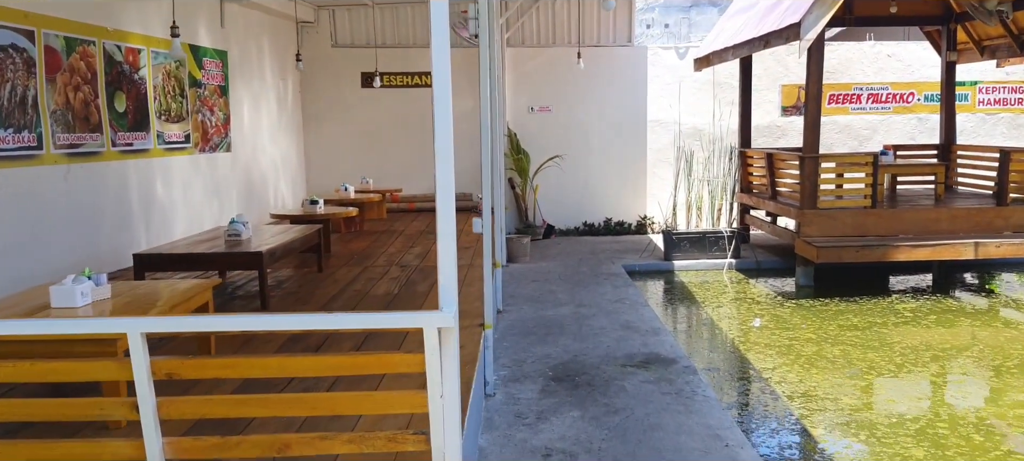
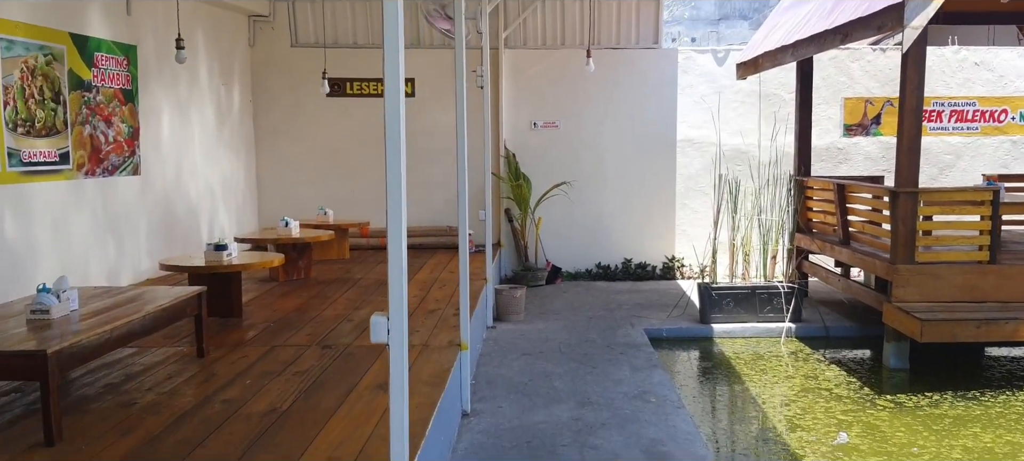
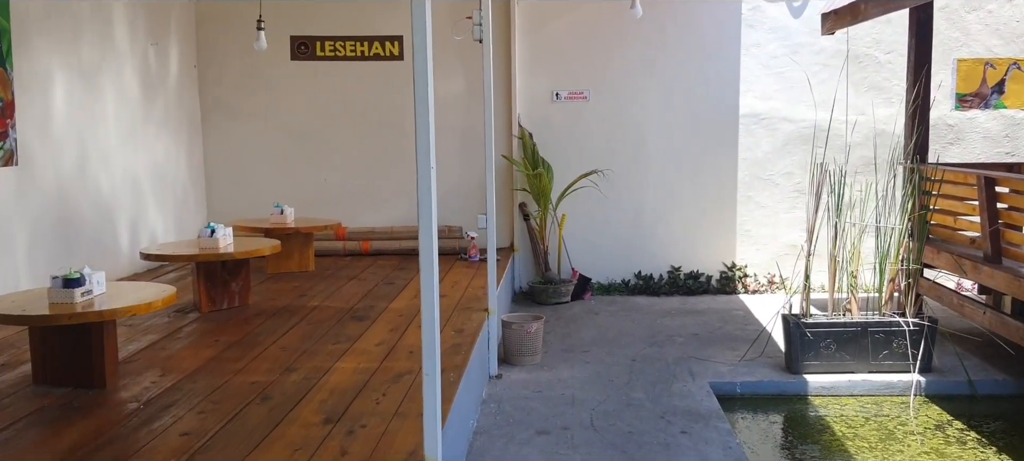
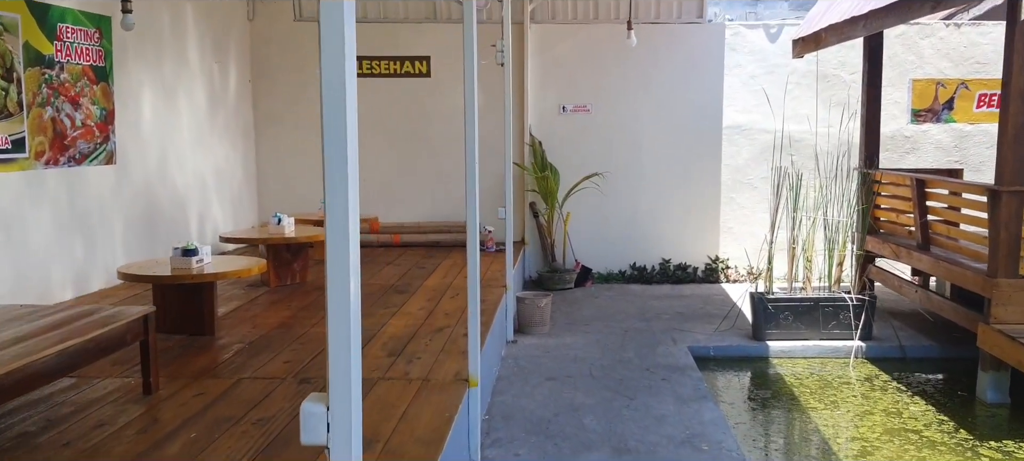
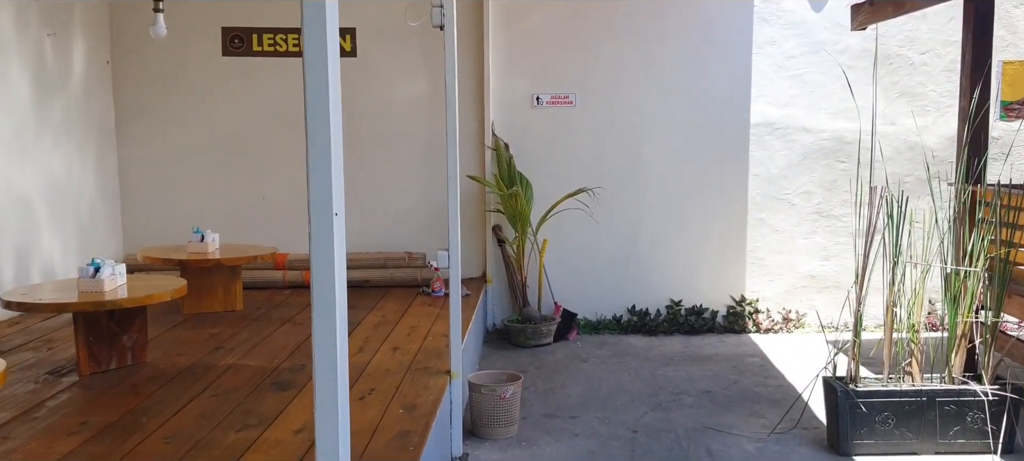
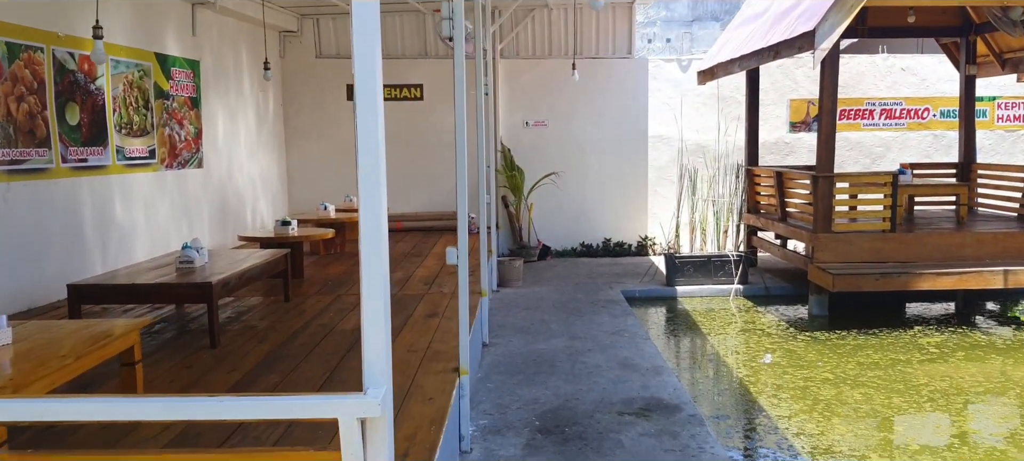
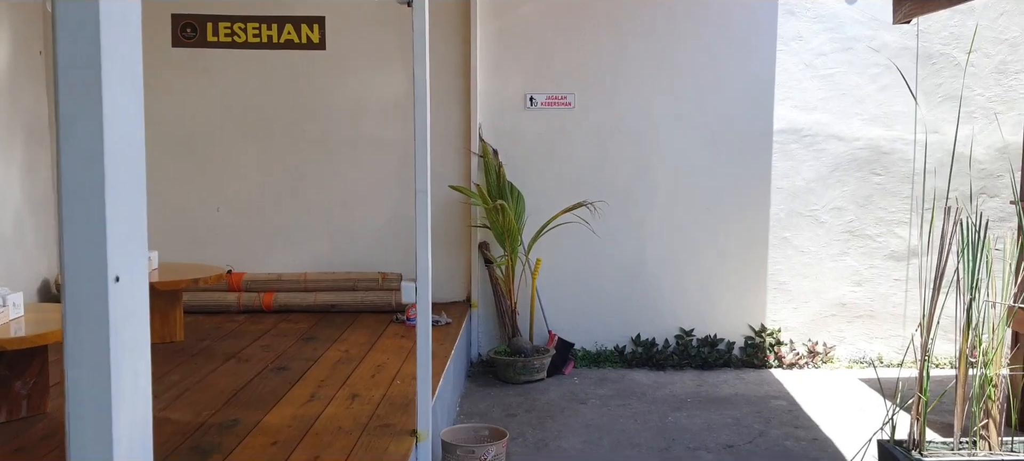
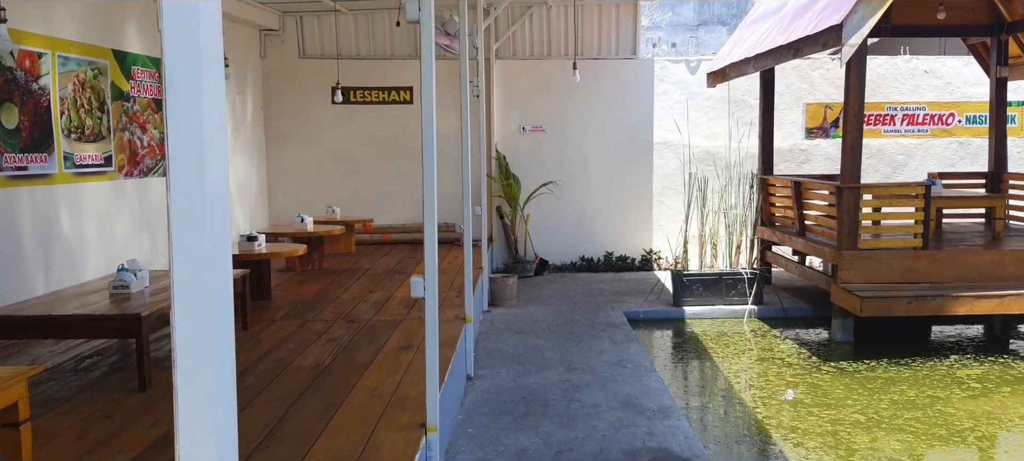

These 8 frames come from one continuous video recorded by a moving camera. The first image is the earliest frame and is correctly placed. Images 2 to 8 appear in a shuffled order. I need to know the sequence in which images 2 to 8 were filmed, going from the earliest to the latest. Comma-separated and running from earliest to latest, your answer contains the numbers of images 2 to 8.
6, 8, 2, 4, 3, 5, 7
